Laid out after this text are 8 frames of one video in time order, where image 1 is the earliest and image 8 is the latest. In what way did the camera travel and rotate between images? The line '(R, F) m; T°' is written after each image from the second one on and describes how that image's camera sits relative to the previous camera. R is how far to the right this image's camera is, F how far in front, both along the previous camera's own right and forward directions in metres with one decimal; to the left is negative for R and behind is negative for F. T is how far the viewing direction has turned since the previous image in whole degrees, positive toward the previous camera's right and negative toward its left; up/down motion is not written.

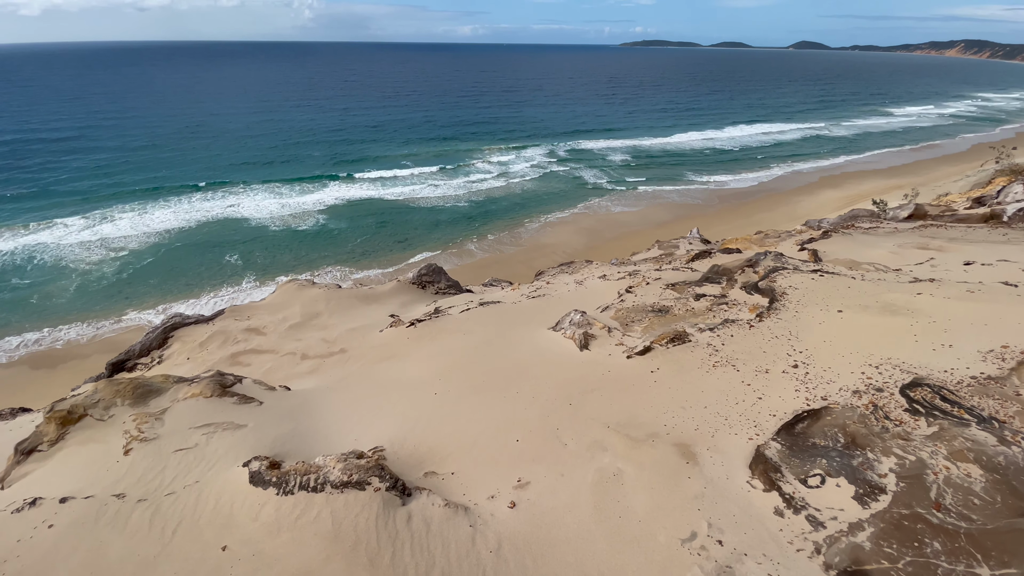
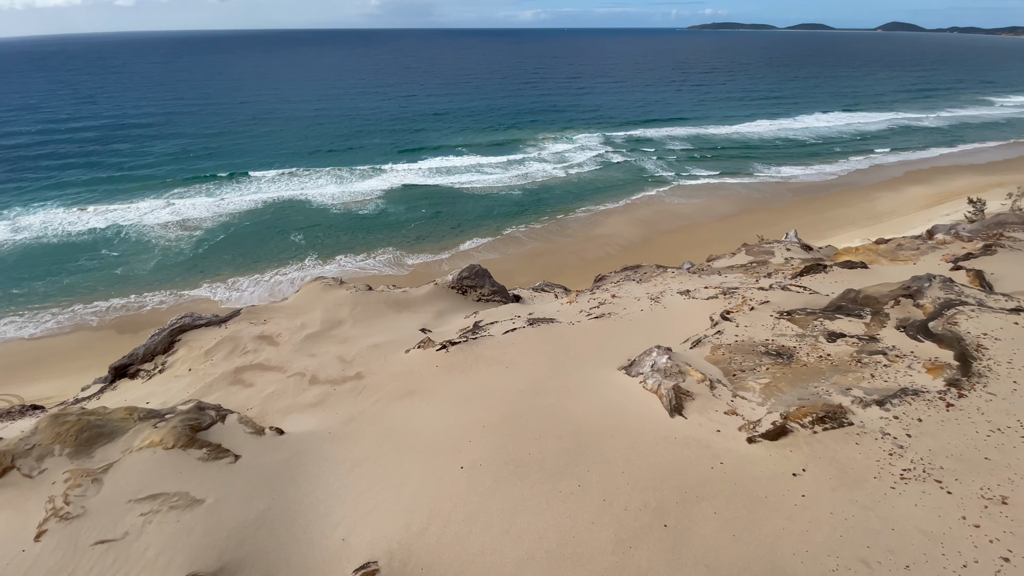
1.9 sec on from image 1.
(-0.2, +2.1) m; -6°
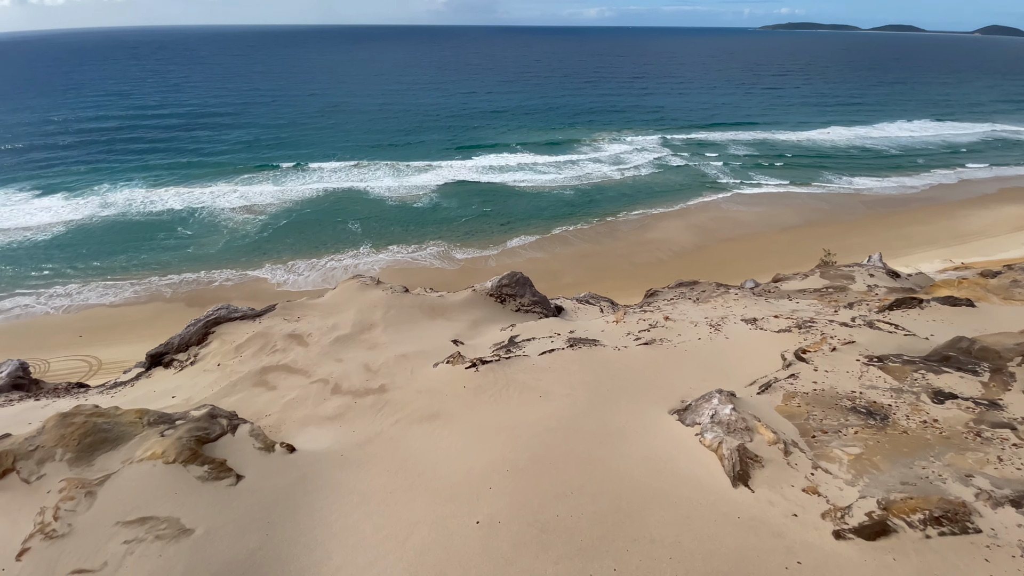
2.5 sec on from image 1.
(+0.1, +0.7) m; -6°
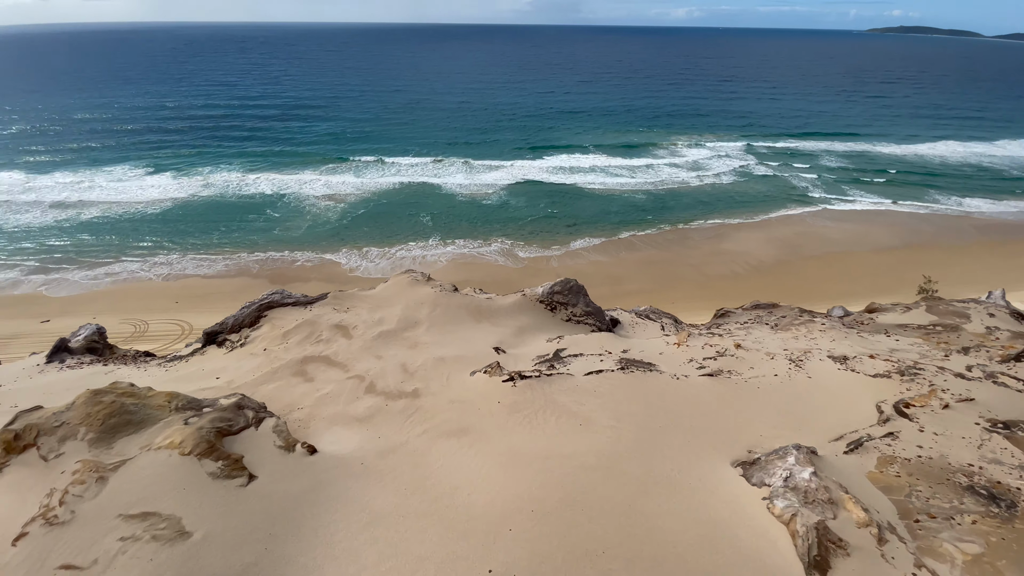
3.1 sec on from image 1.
(+0.2, +0.6) m; -7°
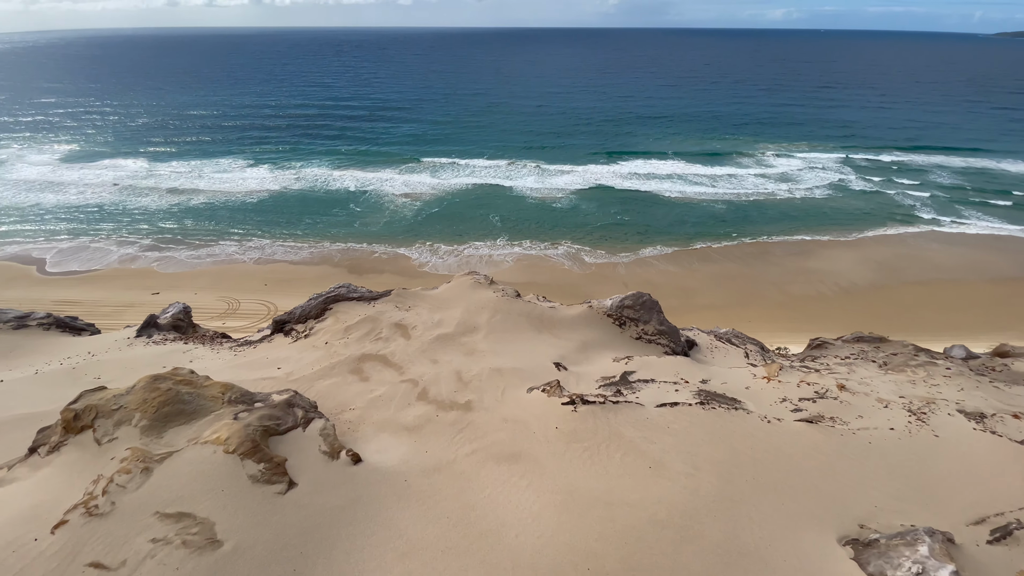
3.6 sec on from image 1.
(0.0, +0.5) m; -8°
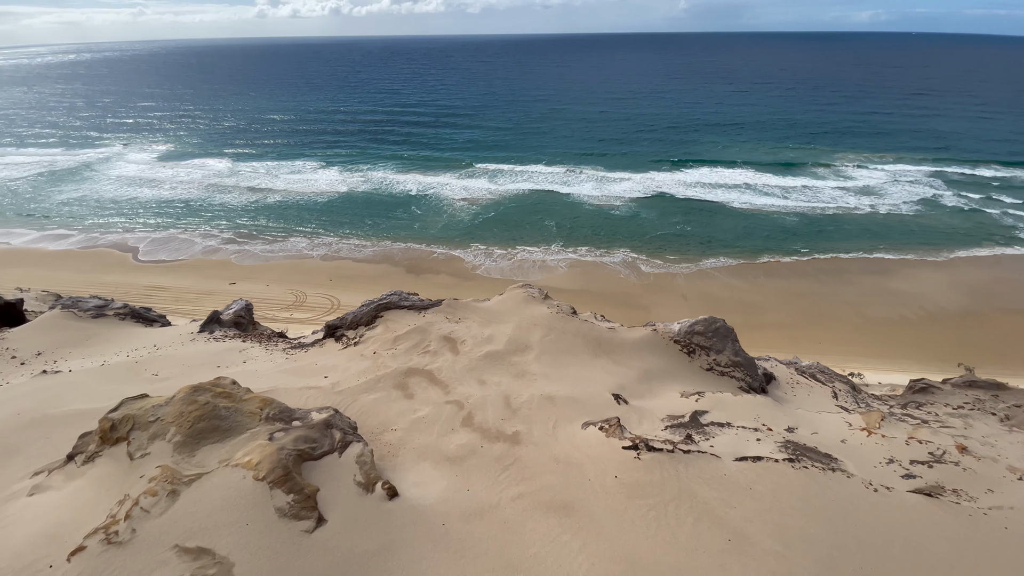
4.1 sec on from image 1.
(-0.1, +0.6) m; -6°
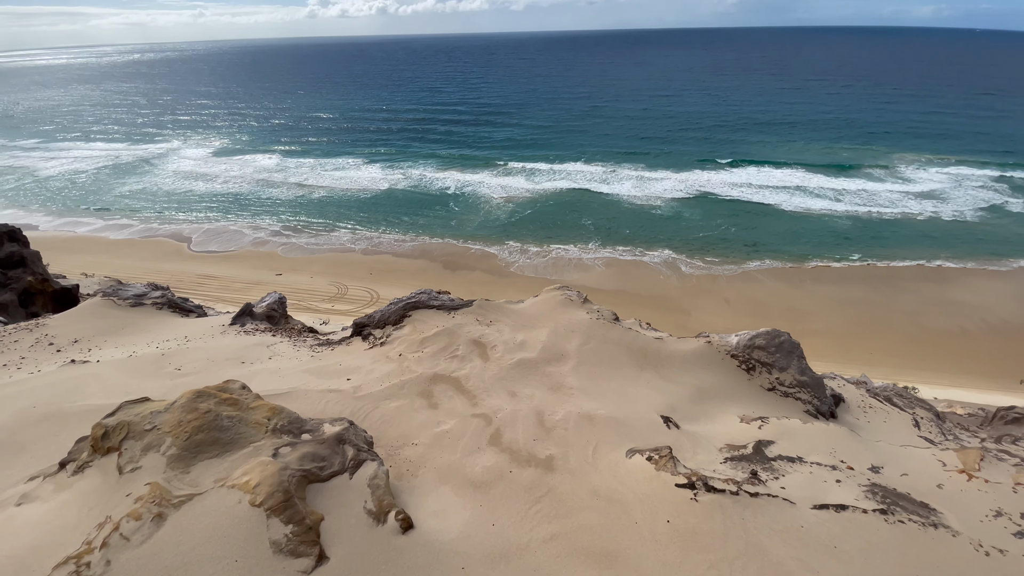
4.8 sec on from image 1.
(0.0, +0.7) m; -4°
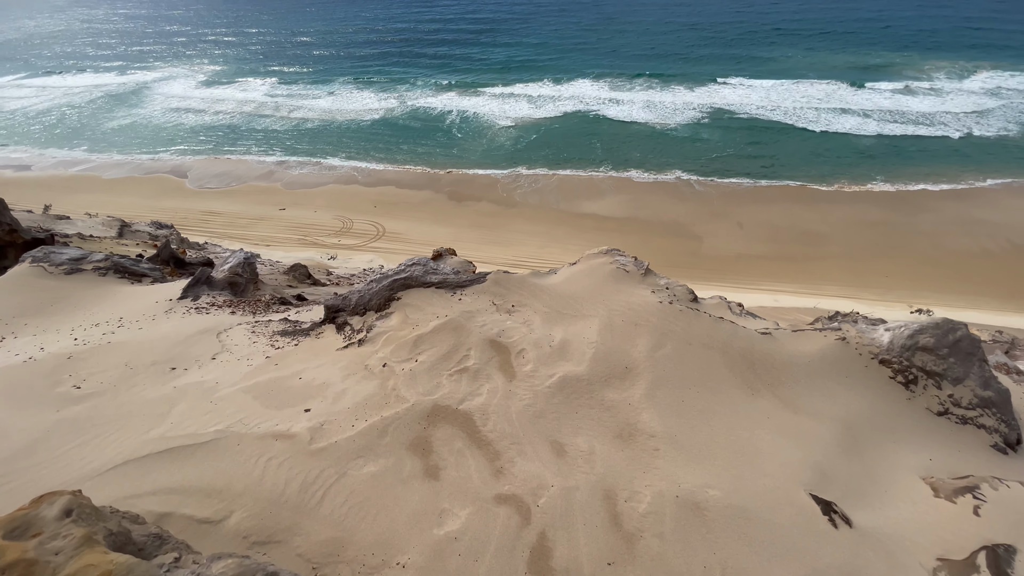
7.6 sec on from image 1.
(-0.3, +2.6) m; -1°
